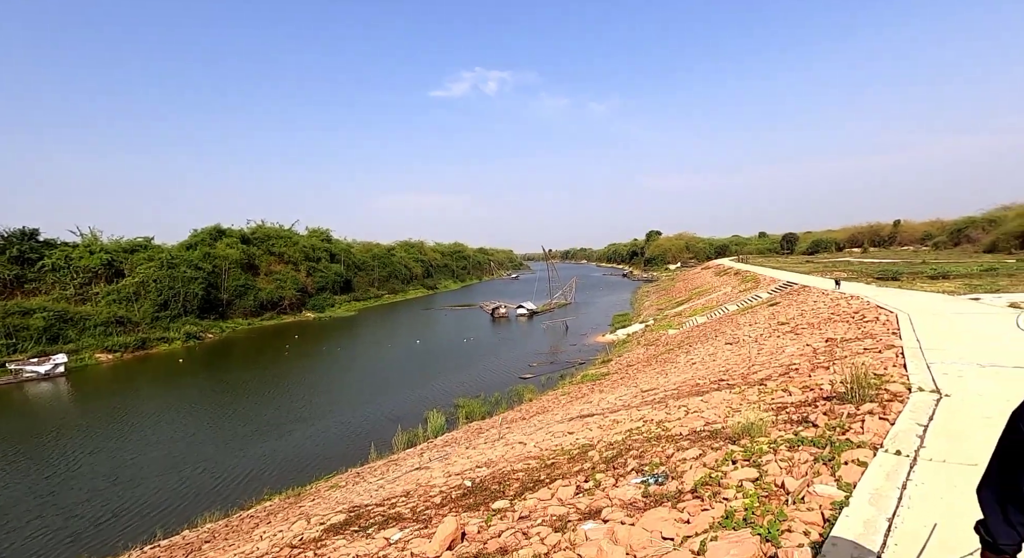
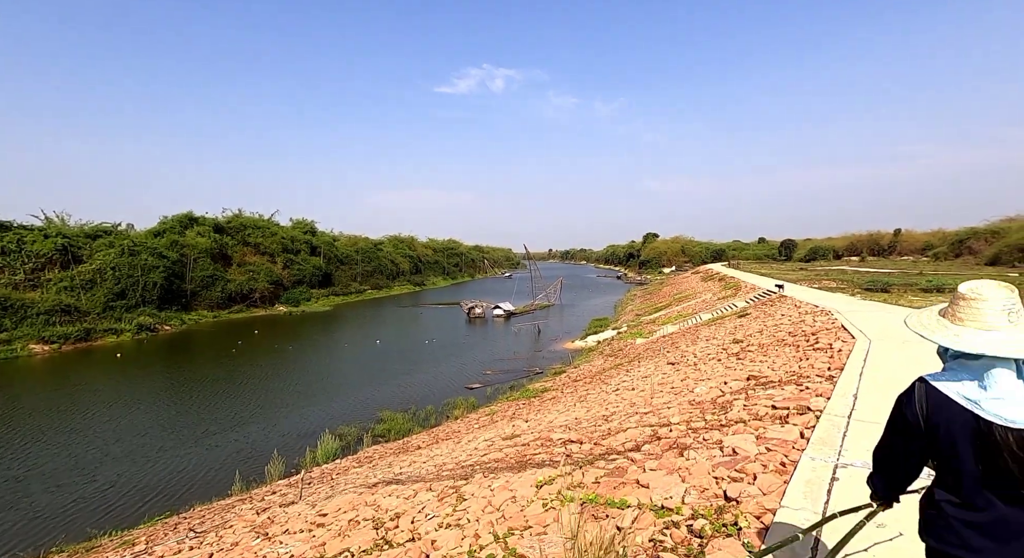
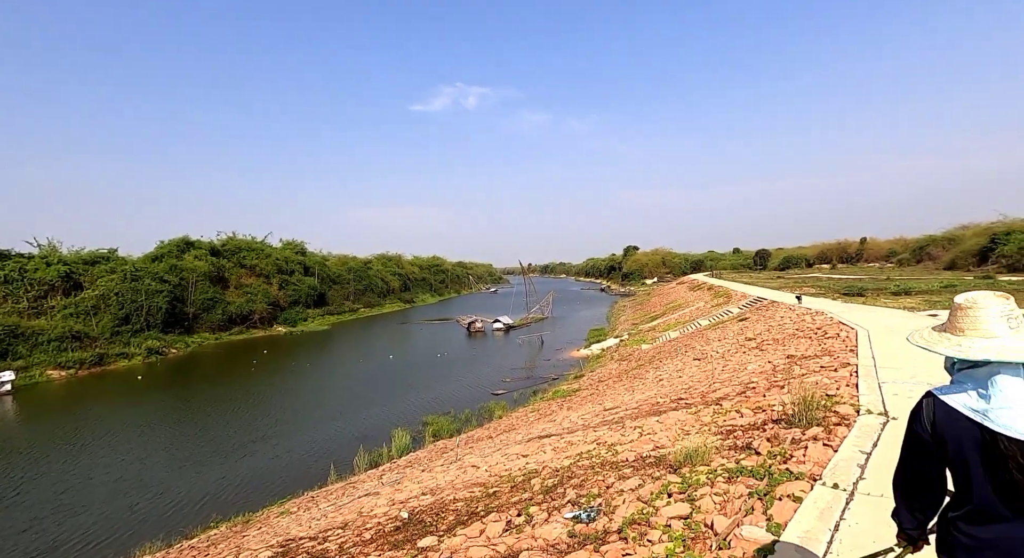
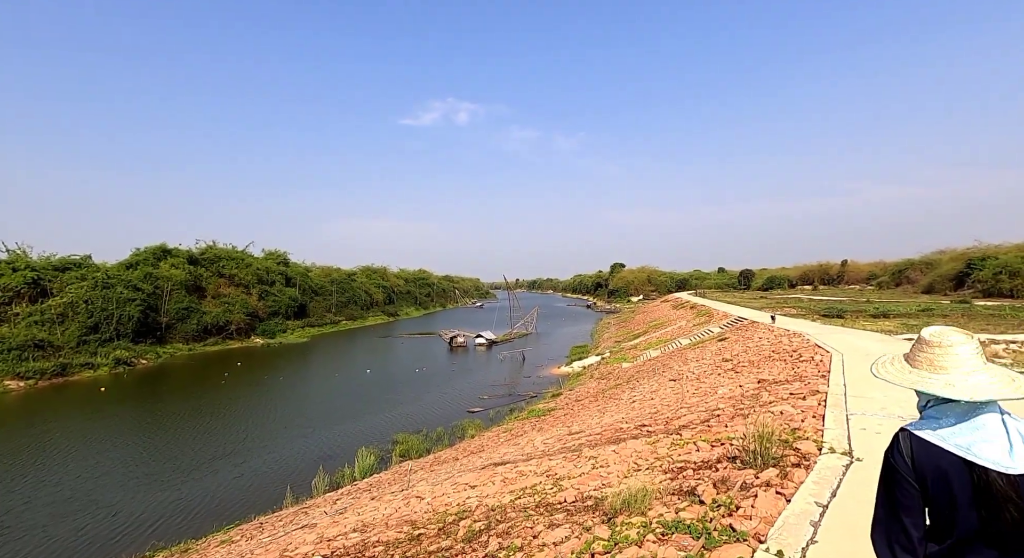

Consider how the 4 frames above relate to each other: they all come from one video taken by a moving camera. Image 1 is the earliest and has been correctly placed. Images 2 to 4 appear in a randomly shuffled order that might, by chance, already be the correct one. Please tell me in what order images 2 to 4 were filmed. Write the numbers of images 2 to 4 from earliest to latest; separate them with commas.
3, 4, 2
